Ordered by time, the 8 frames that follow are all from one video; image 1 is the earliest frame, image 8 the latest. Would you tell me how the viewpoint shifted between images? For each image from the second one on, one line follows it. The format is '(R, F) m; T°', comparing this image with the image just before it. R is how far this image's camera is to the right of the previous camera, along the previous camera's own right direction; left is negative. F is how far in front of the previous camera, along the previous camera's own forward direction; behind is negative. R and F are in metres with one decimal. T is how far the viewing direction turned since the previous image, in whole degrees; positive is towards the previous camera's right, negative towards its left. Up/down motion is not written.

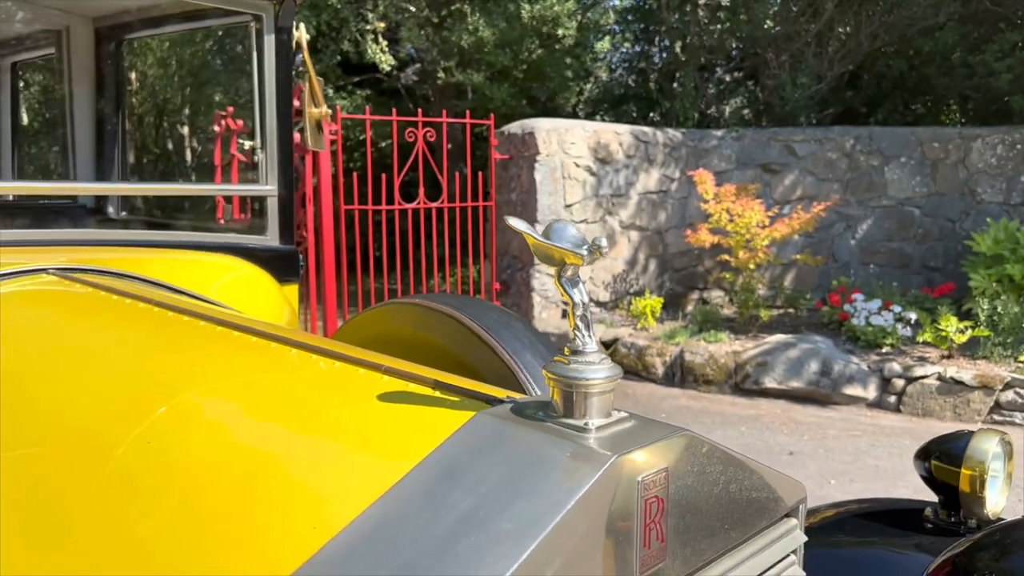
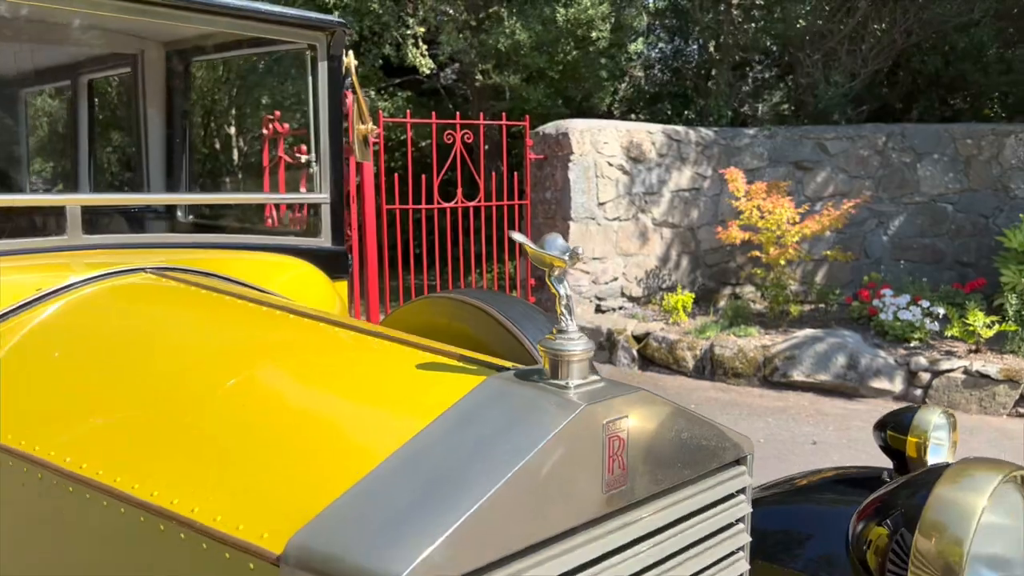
(0.0, -0.2) m; -3°
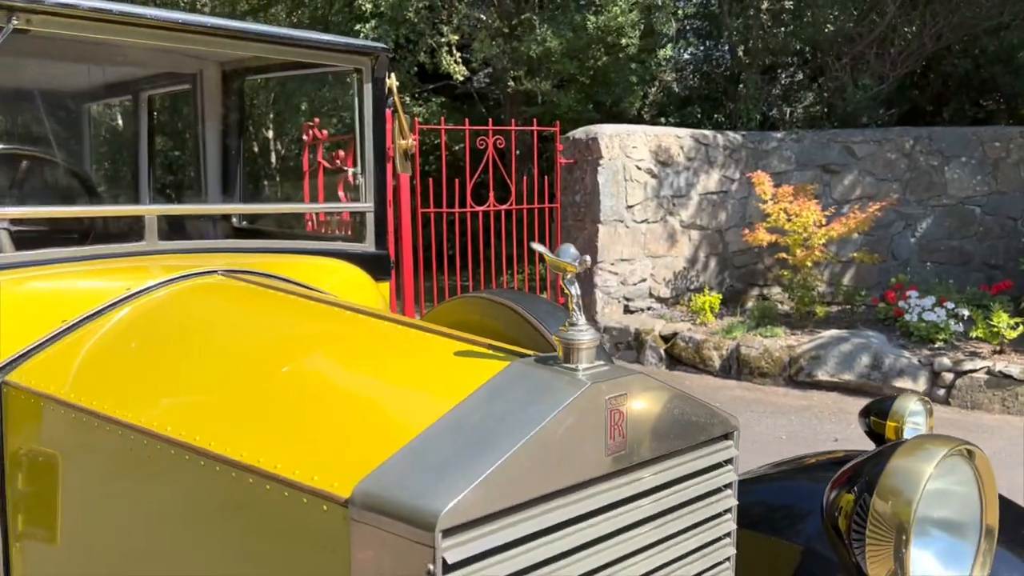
(0.0, -0.2) m; -2°
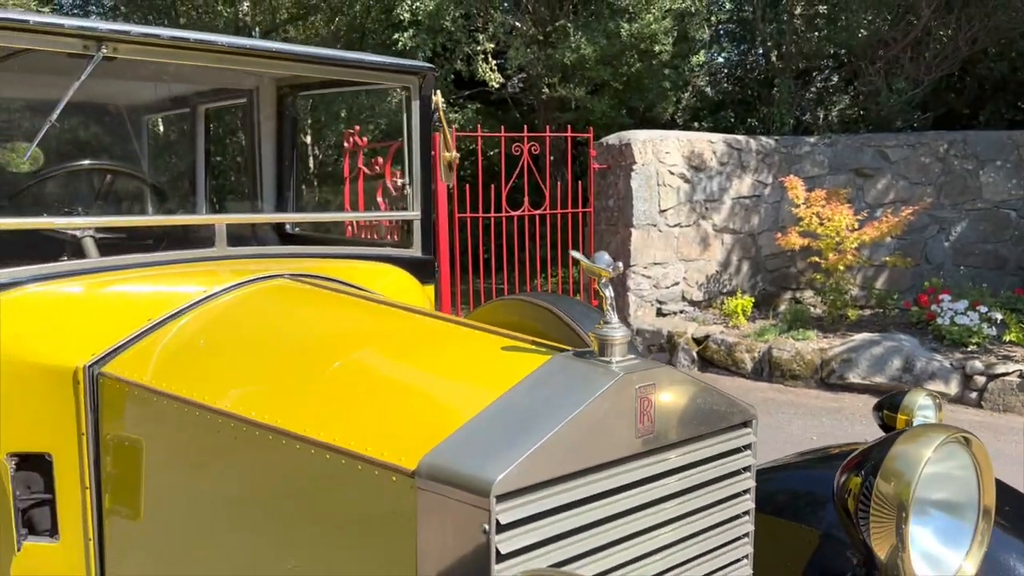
(0.0, -0.1) m; -2°
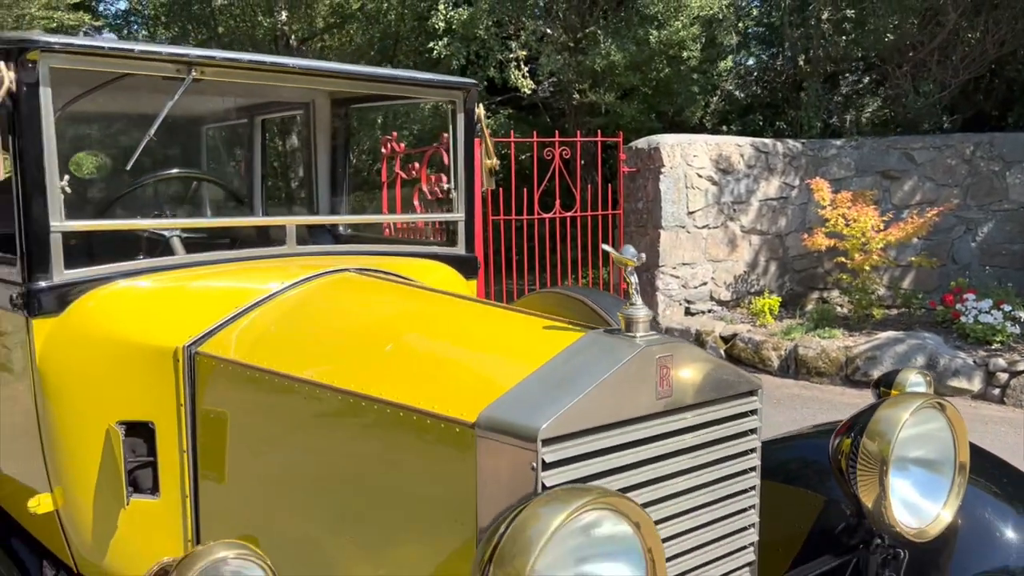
(0.0, -0.2) m; -2°
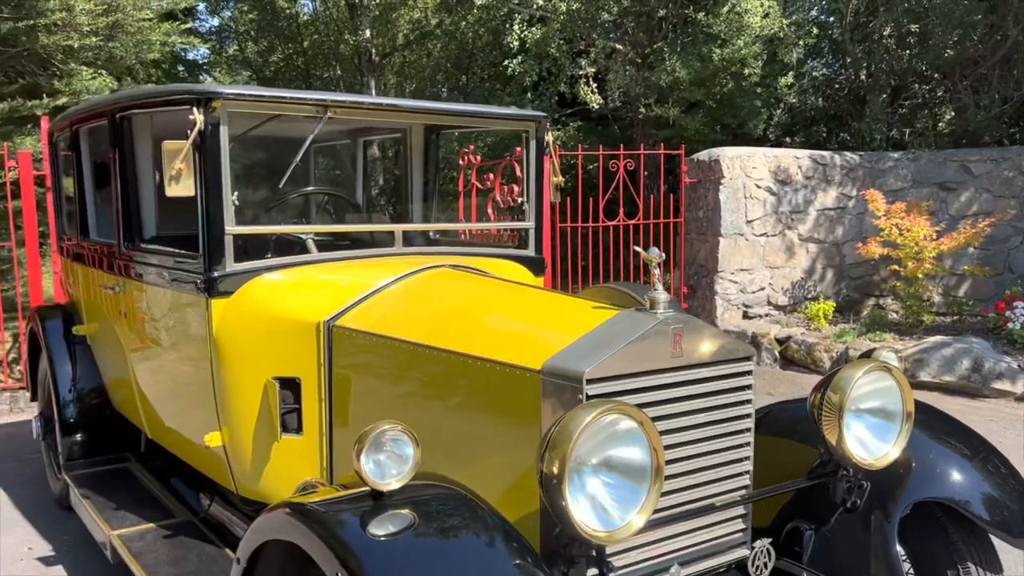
(0.0, -0.6) m; -5°
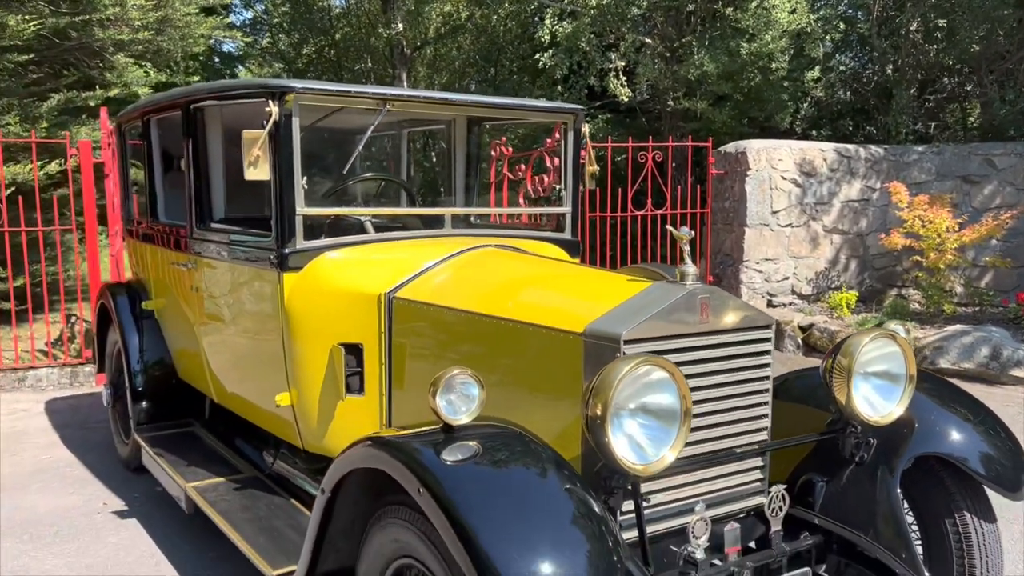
(-0.1, -0.3) m; -2°
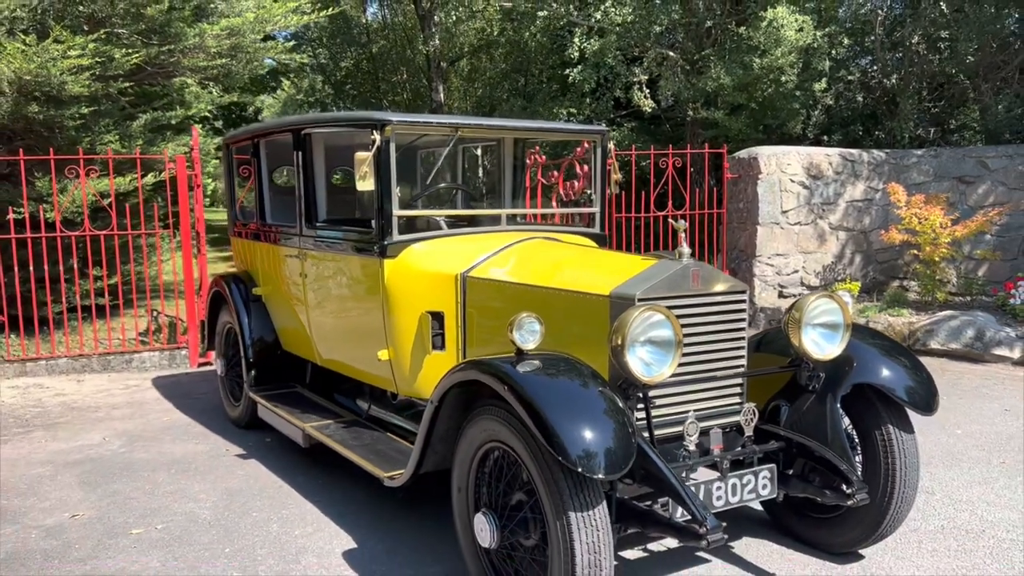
(-0.1, -0.9) m; -2°
